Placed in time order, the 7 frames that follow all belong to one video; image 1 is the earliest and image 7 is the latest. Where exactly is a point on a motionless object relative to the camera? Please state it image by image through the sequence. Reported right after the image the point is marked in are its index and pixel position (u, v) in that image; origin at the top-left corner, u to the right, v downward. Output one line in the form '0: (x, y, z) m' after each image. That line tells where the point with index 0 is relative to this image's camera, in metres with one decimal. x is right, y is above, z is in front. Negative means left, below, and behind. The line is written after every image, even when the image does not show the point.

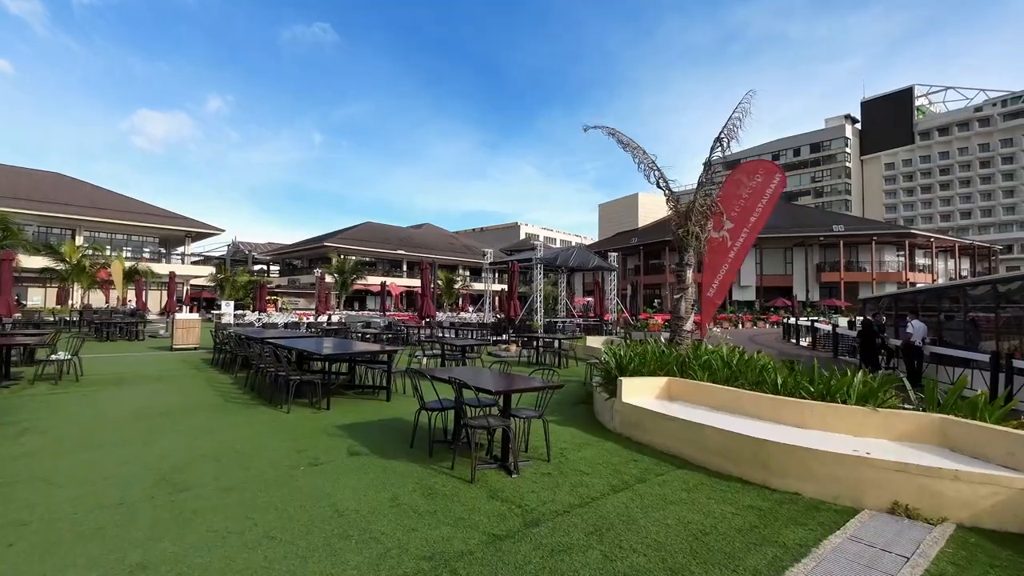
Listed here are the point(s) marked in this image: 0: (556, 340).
0: (+1.2, -1.5, +12.8) m
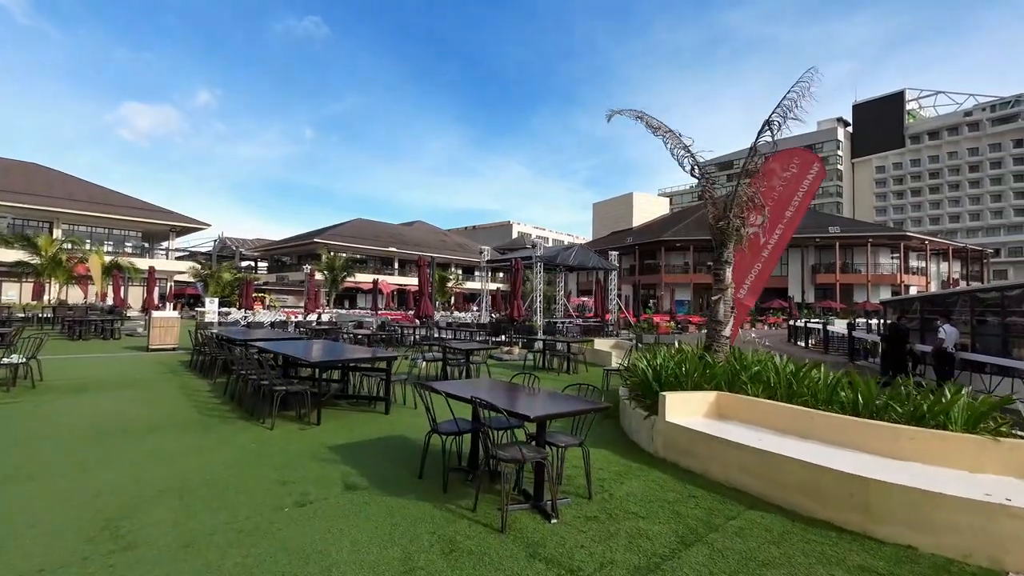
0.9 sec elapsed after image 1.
0: (+1.4, -1.5, +11.9) m
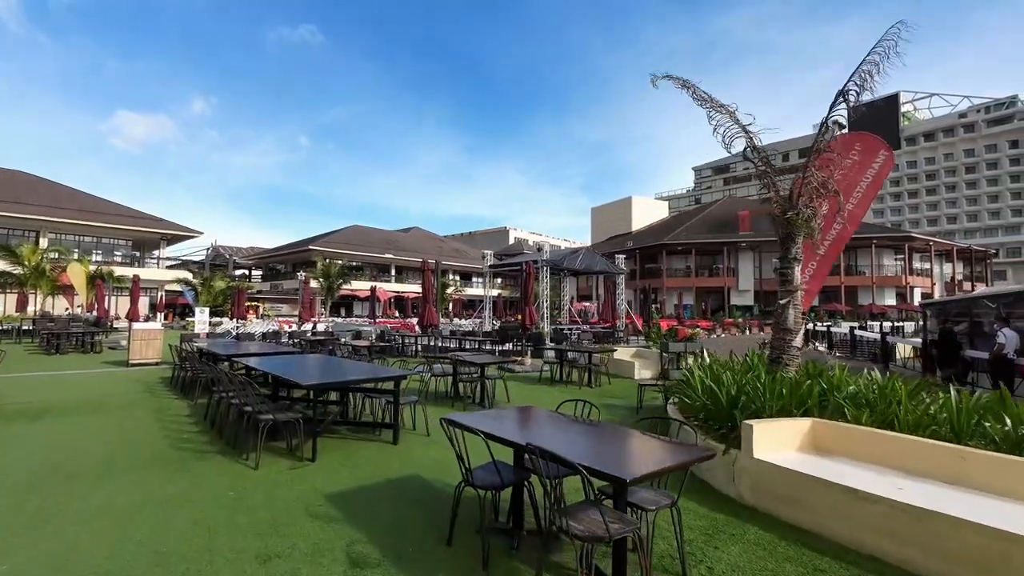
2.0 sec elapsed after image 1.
0: (+1.7, -1.6, +10.8) m
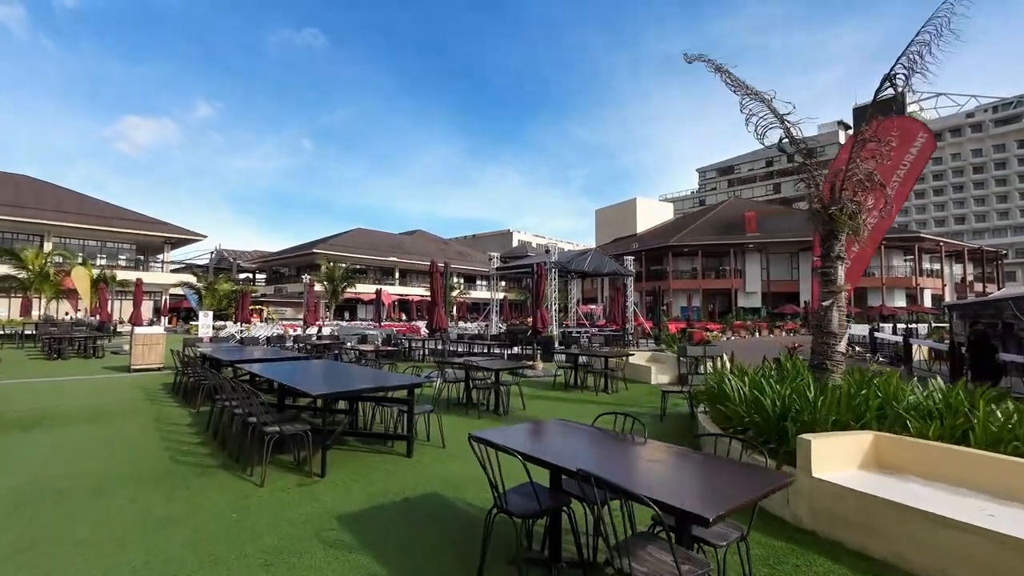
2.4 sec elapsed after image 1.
0: (+2.0, -1.6, +10.4) m
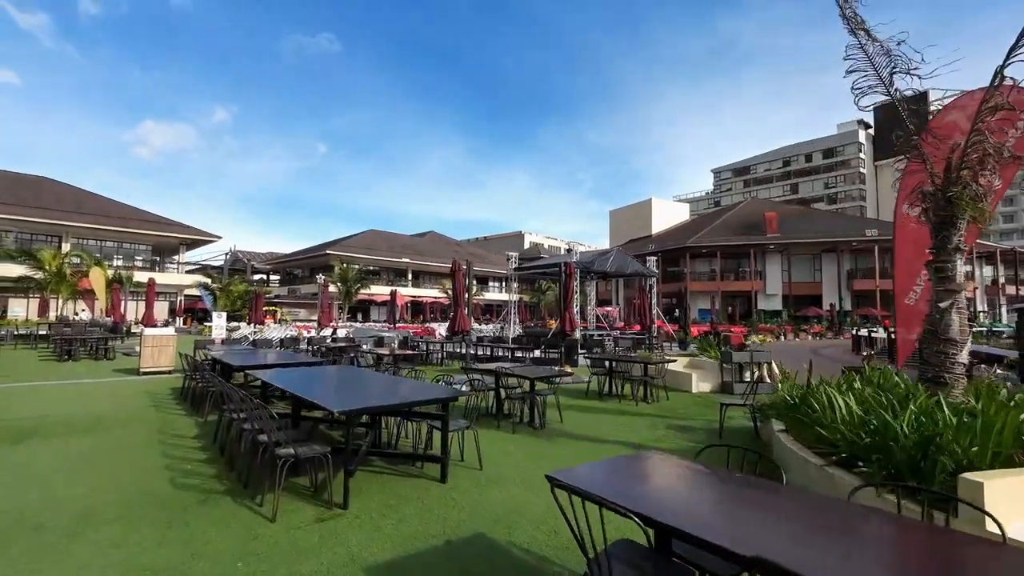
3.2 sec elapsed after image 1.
0: (+2.7, -1.6, +9.5) m
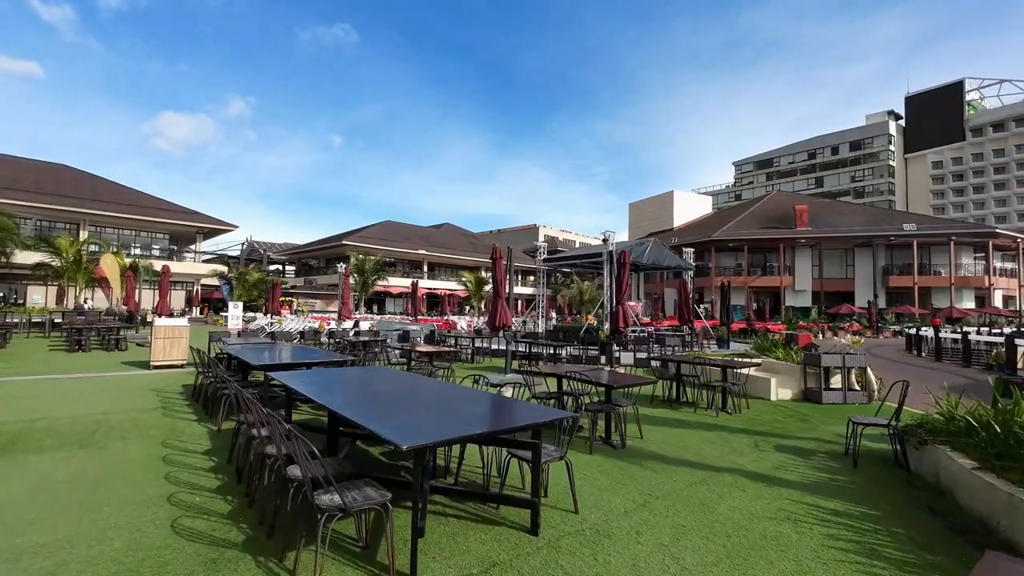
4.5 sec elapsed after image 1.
0: (+3.7, -1.4, +8.2) m
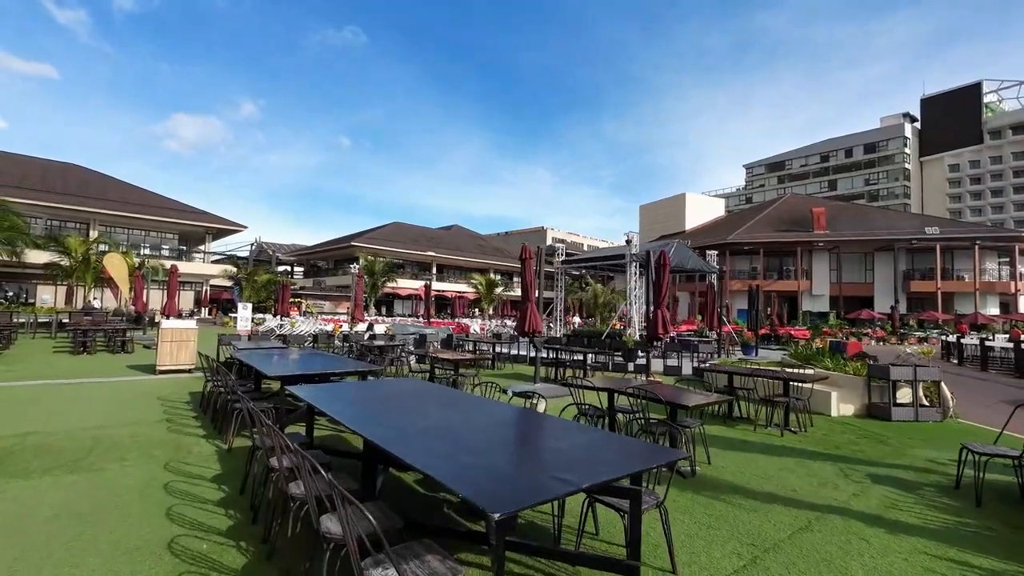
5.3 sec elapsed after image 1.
0: (+4.3, -1.5, +7.3) m
